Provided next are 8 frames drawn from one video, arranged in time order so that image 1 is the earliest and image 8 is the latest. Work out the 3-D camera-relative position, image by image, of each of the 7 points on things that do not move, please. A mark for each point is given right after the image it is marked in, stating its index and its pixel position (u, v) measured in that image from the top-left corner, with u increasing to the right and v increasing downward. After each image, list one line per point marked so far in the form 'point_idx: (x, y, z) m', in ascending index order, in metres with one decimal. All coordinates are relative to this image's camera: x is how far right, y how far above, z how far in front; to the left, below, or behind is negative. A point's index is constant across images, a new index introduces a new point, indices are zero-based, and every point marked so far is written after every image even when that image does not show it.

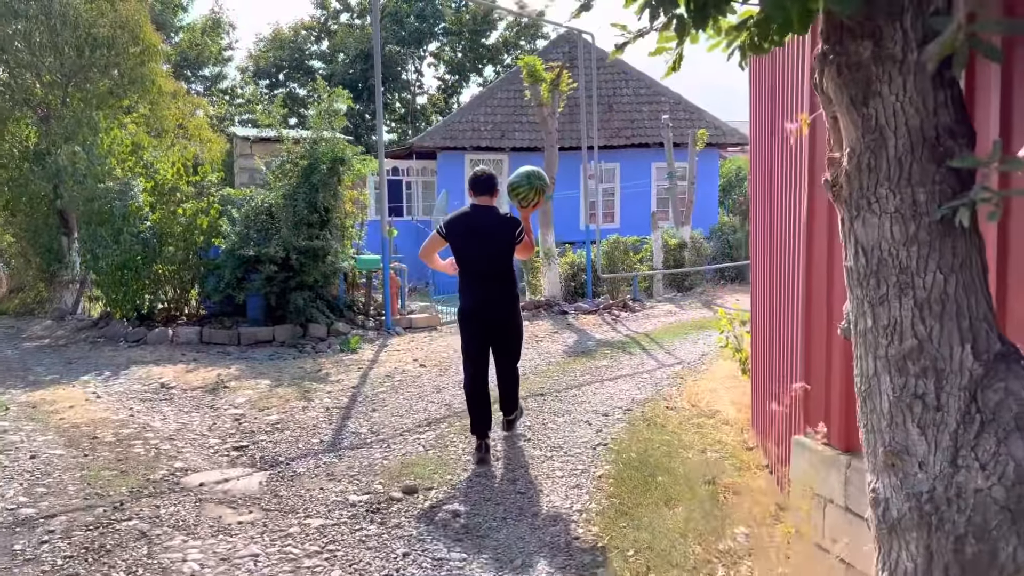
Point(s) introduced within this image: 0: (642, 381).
0: (+1.1, -0.8, +7.0) m
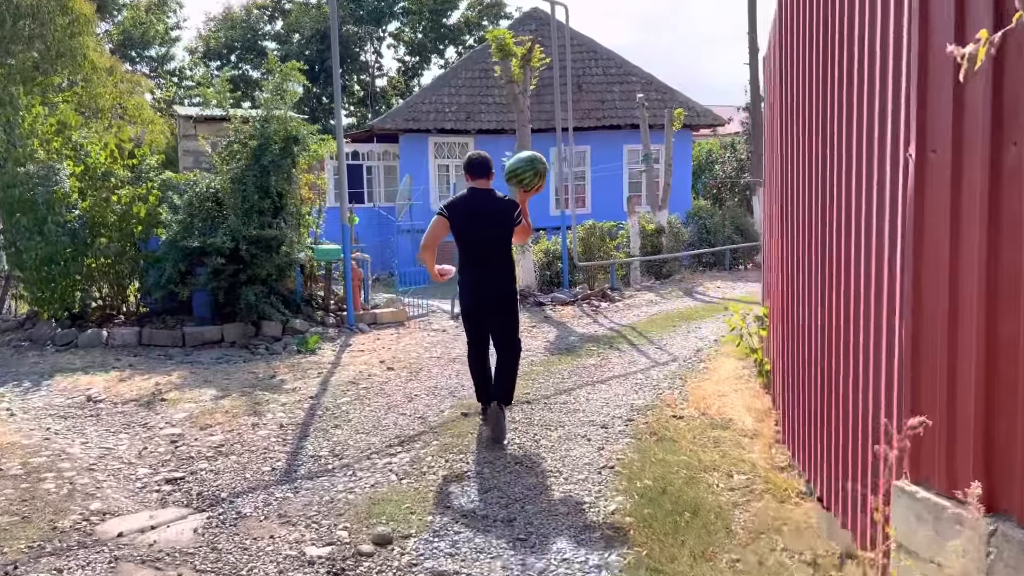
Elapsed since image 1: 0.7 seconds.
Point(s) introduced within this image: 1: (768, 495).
0: (+1.0, -0.7, +6.3) m
1: (+1.2, -1.0, +3.8) m
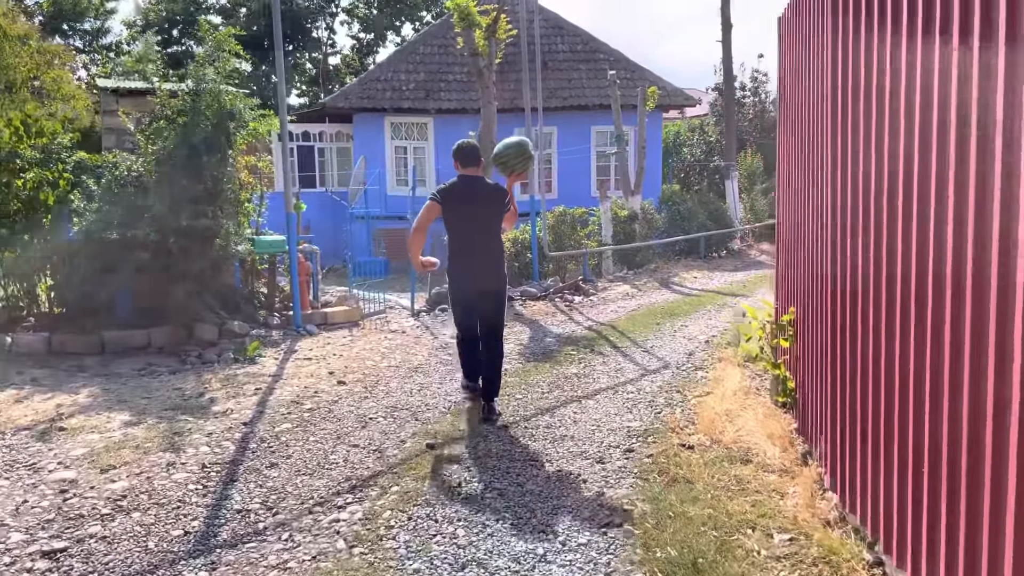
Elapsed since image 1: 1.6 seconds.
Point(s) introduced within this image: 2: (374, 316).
0: (+0.8, -0.7, +5.5) m
1: (+1.1, -1.0, +3.0) m
2: (-1.5, -0.3, +9.1) m
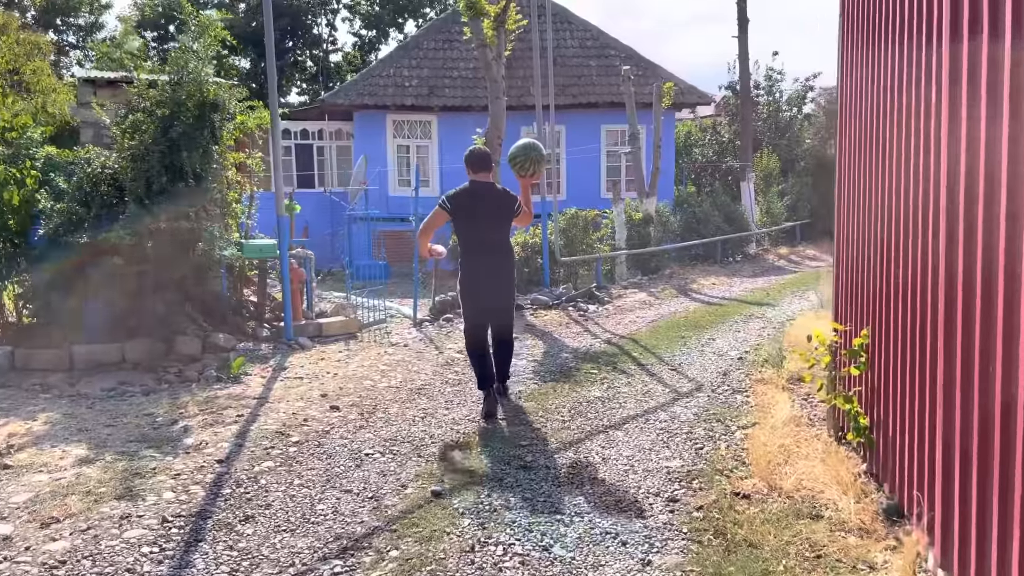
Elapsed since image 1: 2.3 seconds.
0: (+0.9, -0.8, +4.8) m
1: (+1.2, -1.1, +2.3) m
2: (-1.4, -0.4, +8.4) m
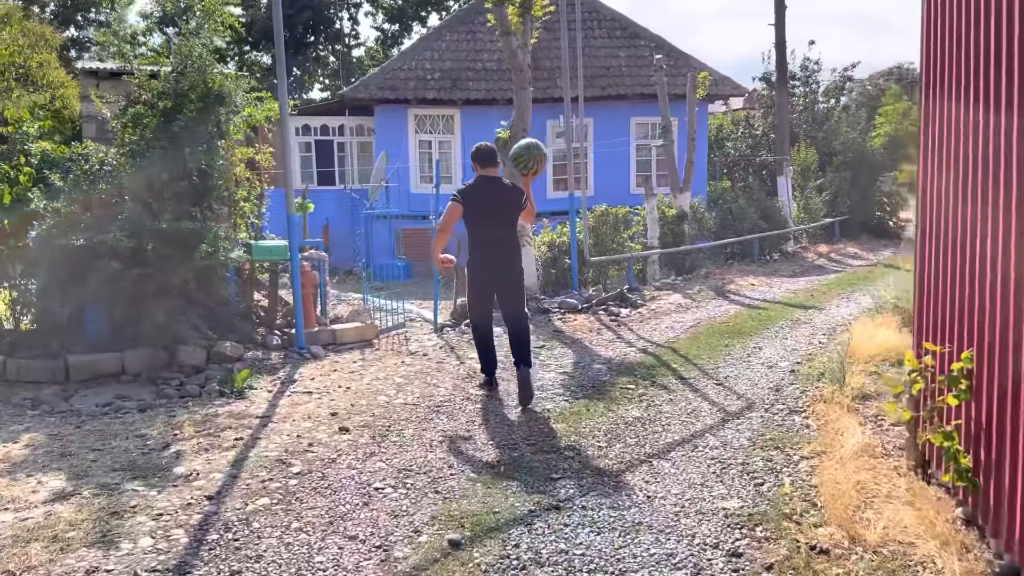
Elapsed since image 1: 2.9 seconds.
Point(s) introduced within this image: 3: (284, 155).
0: (+1.0, -0.9, +4.2) m
1: (+1.3, -1.1, +1.7) m
2: (-1.2, -0.4, +7.9) m
3: (-1.8, +1.1, +6.6) m
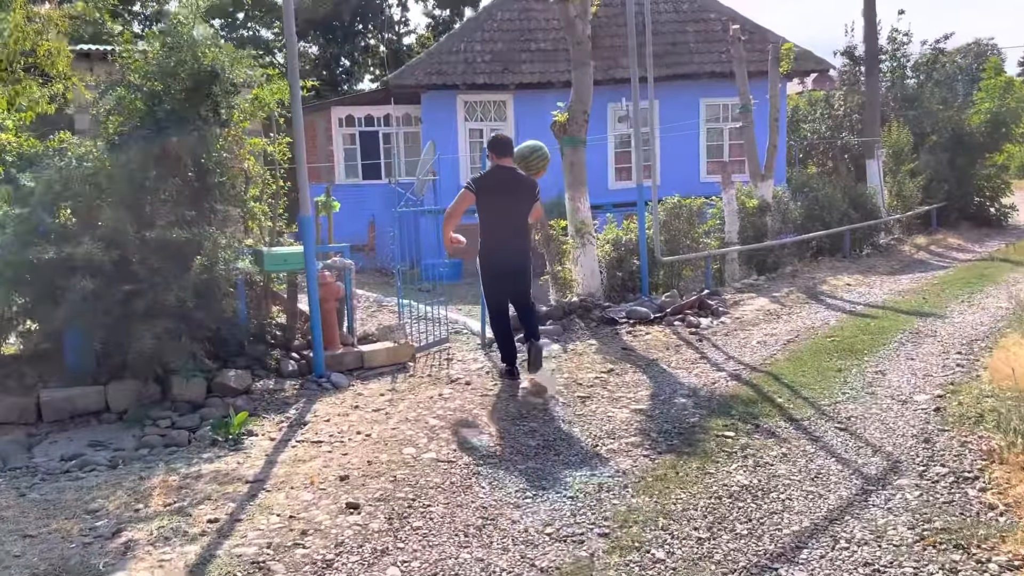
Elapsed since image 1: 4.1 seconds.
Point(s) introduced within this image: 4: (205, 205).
0: (+1.3, -1.0, +2.9) m
1: (+1.3, -1.3, +0.4) m
2: (-0.7, -0.5, +6.7) m
3: (-1.4, +1.0, +5.5) m
4: (-2.0, +0.6, +5.5) m
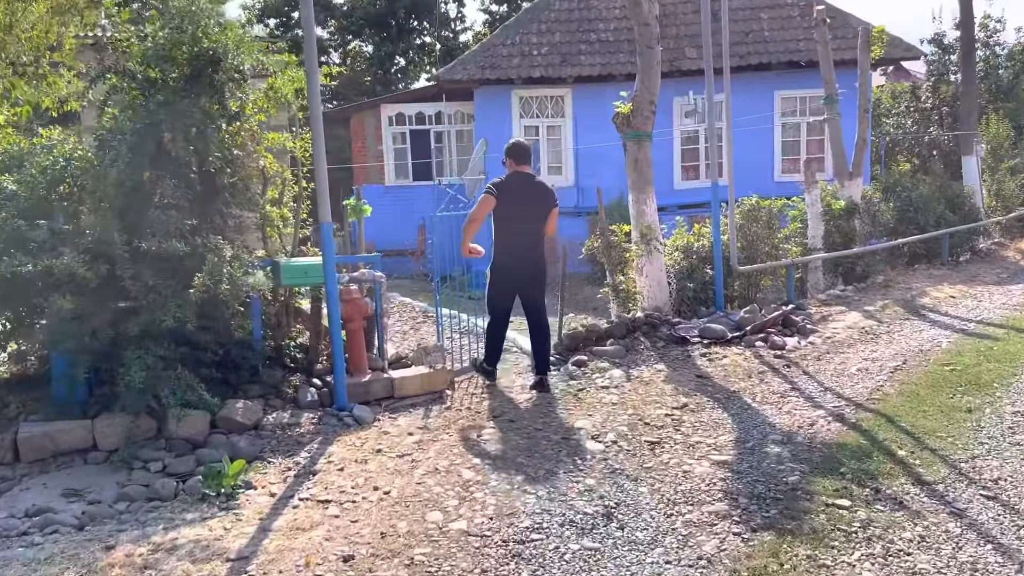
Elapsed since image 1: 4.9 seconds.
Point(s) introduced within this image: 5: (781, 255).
0: (+1.4, -1.1, +1.9) m
1: (+1.3, -1.4, -0.6) m
2: (-0.3, -0.6, +5.9) m
3: (-1.1, +0.9, +4.7) m
4: (-1.7, +0.4, +4.7) m
5: (+2.7, +0.3, +8.4) m
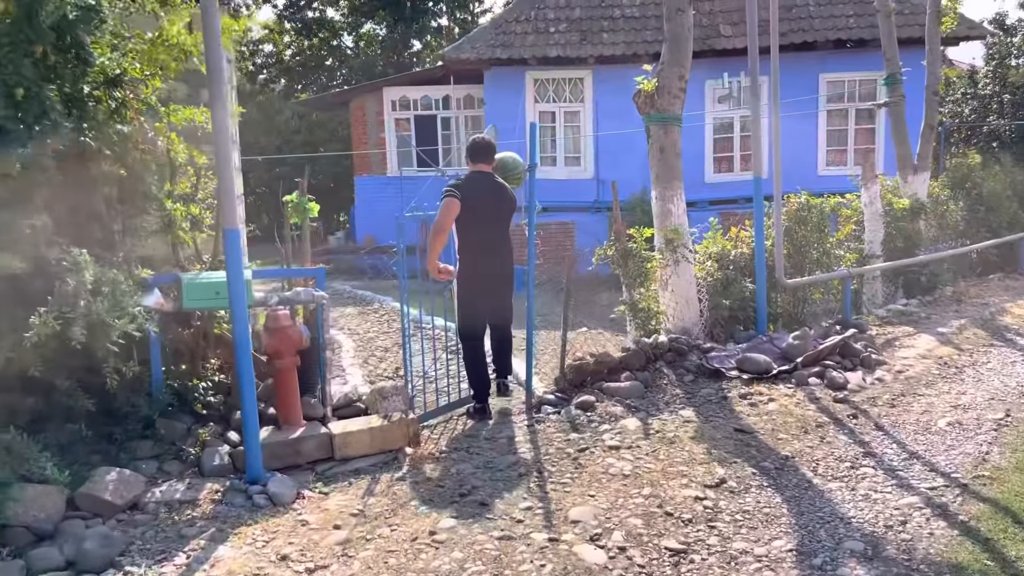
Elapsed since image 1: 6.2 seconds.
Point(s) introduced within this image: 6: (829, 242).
0: (+1.2, -1.3, +0.6) m
1: (+1.0, -1.6, -1.9) m
2: (-0.3, -0.7, +4.6) m
3: (-1.2, +0.8, +3.4) m
4: (-1.8, +0.3, +3.5) m
5: (+2.7, +0.2, +7.0) m
6: (+2.7, +0.4, +7.0) m
